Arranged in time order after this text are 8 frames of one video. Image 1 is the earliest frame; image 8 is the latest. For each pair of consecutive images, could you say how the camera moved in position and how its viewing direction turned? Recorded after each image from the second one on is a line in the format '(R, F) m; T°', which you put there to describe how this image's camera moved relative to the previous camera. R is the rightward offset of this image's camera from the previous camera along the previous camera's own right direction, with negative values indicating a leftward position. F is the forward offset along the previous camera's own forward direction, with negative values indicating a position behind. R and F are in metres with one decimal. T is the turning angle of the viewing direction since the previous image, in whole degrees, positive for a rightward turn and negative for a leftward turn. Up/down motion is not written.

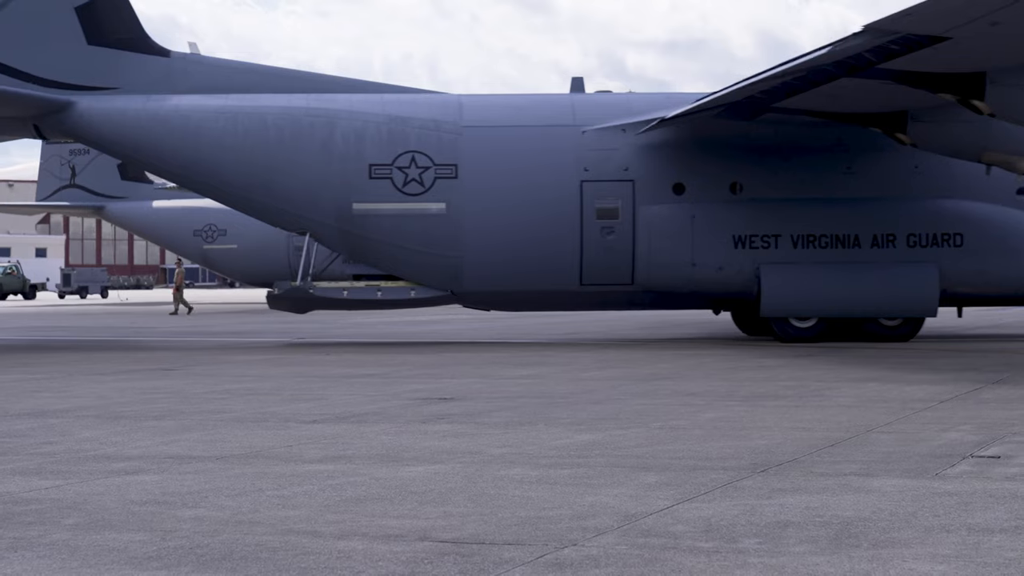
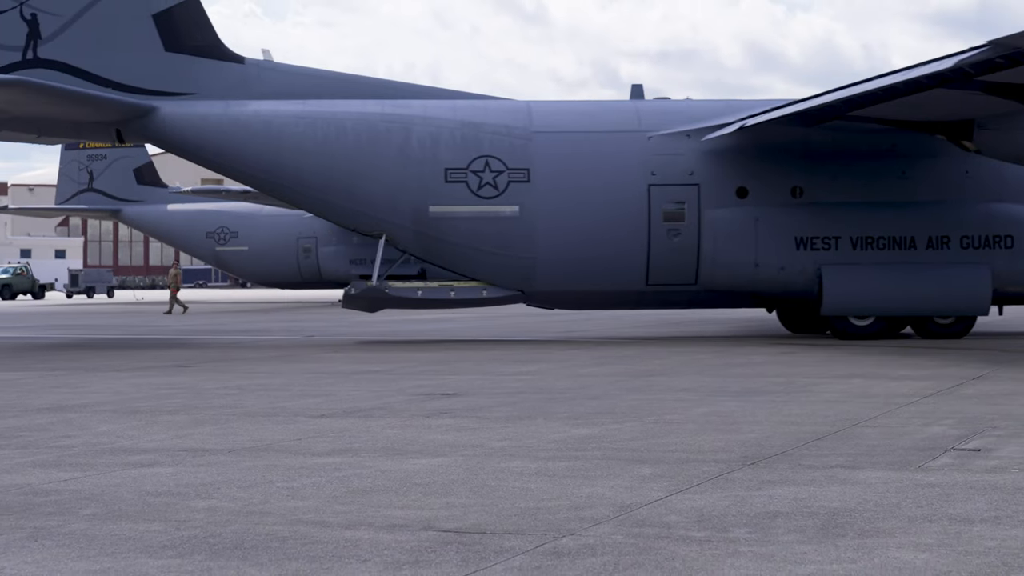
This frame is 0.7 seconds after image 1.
(0.0, -0.3) m; 0°
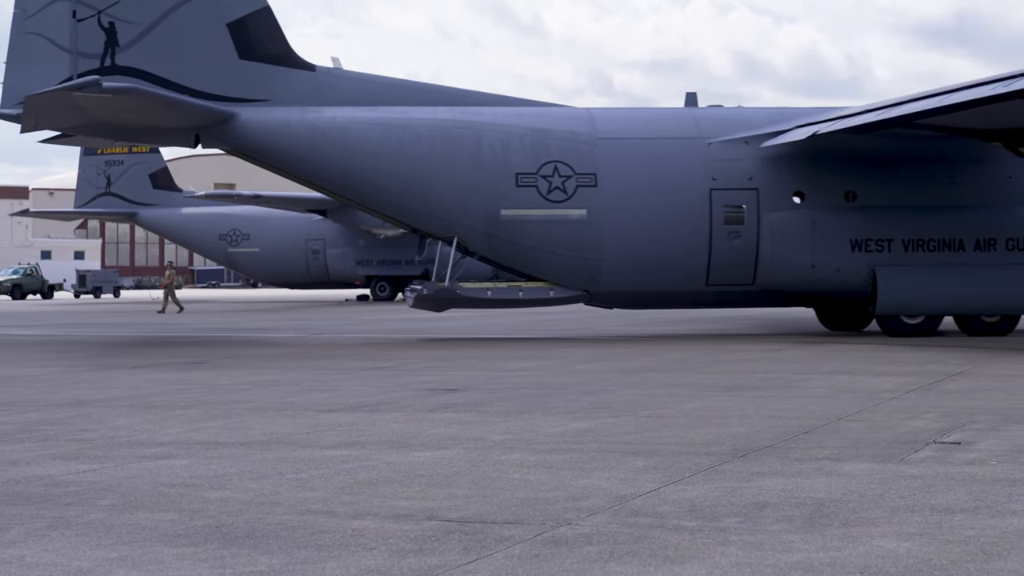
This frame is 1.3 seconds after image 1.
(0.0, -0.3) m; 0°
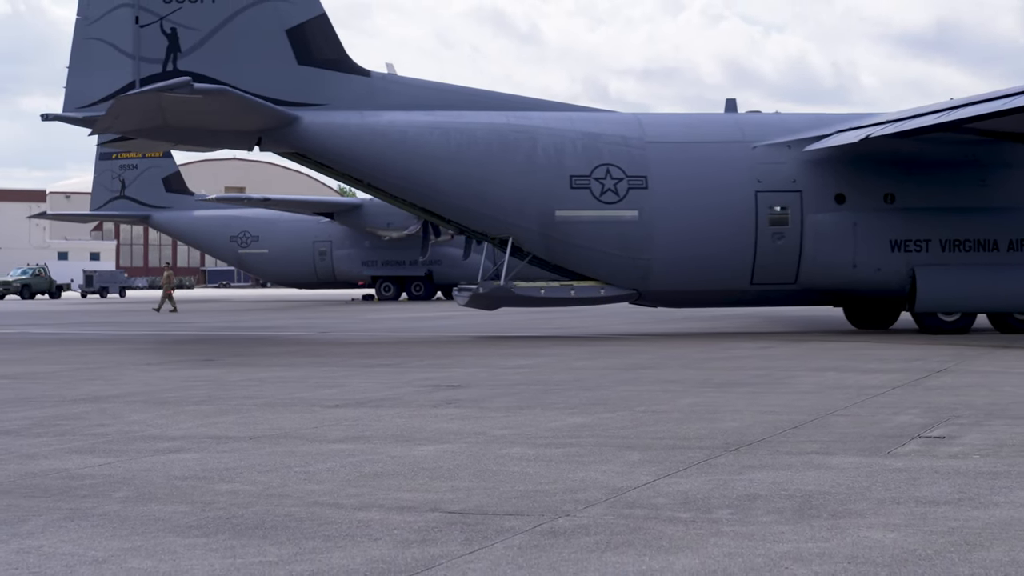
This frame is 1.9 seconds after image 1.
(0.0, -0.3) m; 0°
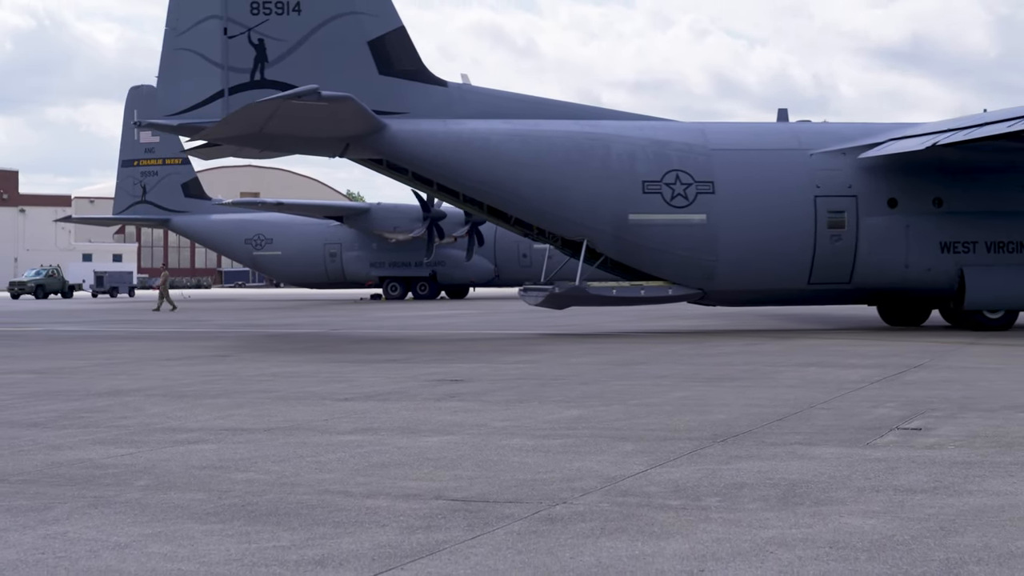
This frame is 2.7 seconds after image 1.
(0.0, -0.4) m; 0°
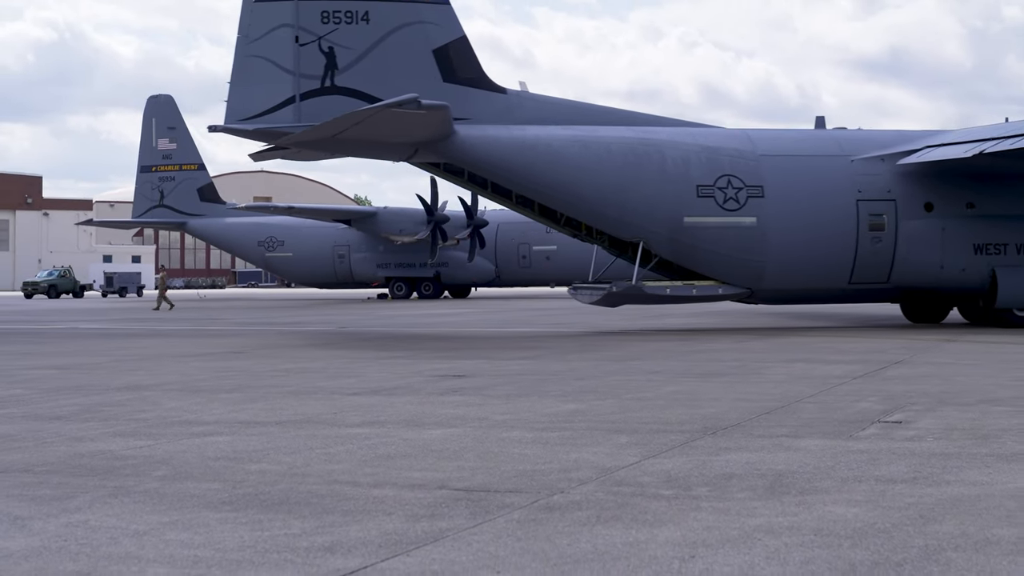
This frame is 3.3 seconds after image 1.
(0.0, -0.4) m; 0°
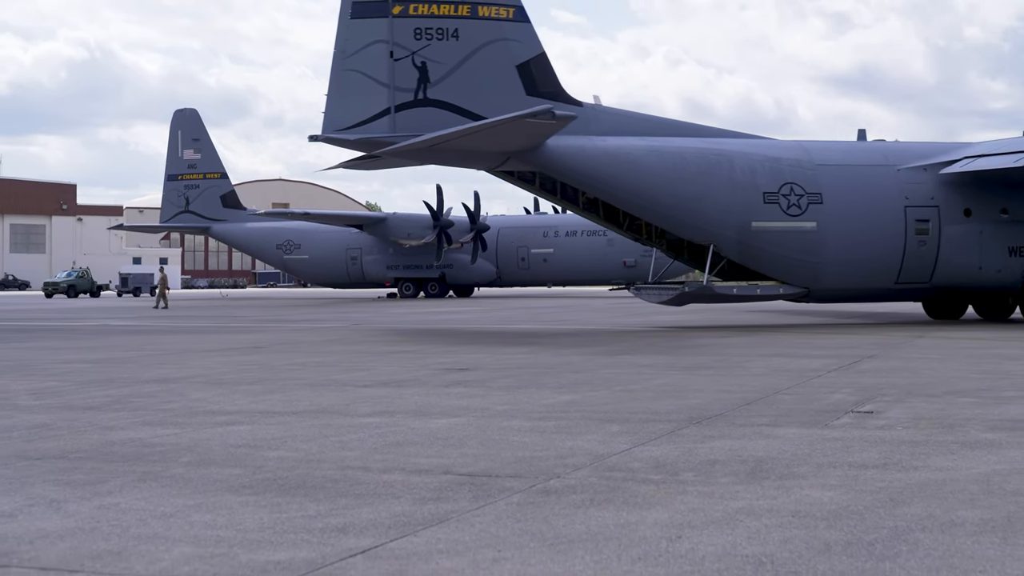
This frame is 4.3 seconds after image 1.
(+0.1, -0.7) m; 0°
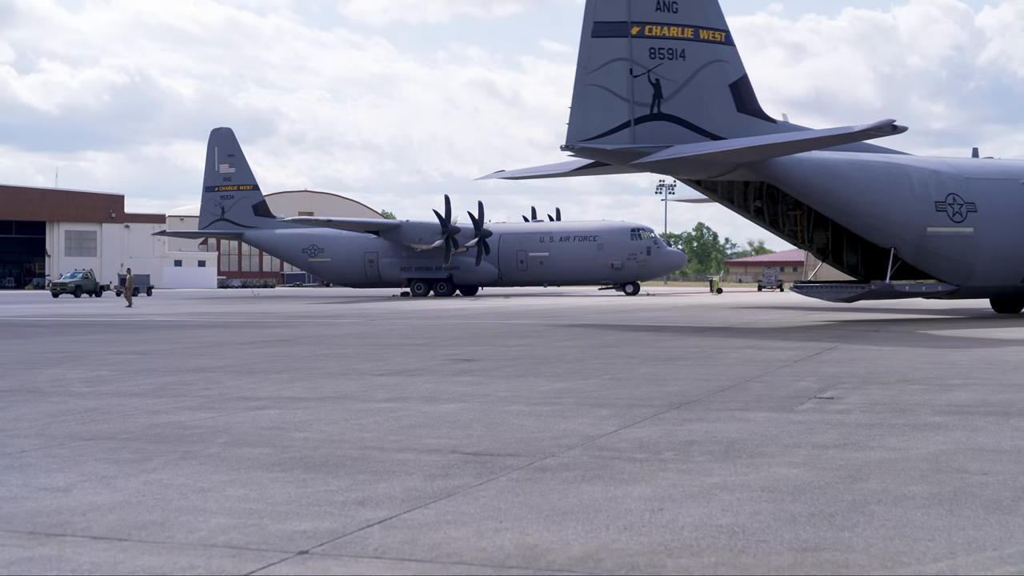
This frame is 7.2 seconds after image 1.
(+0.1, -1.1) m; -1°
